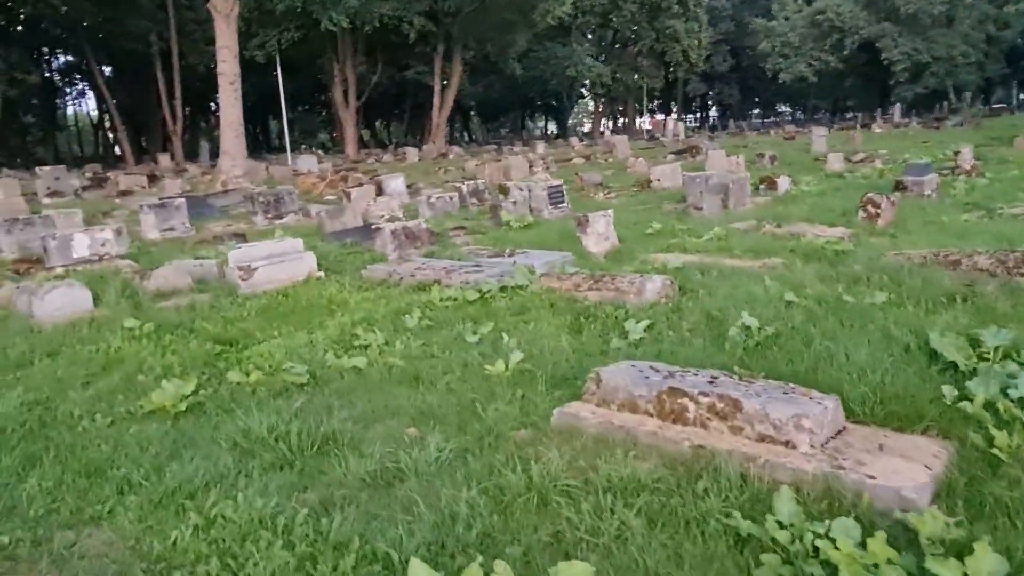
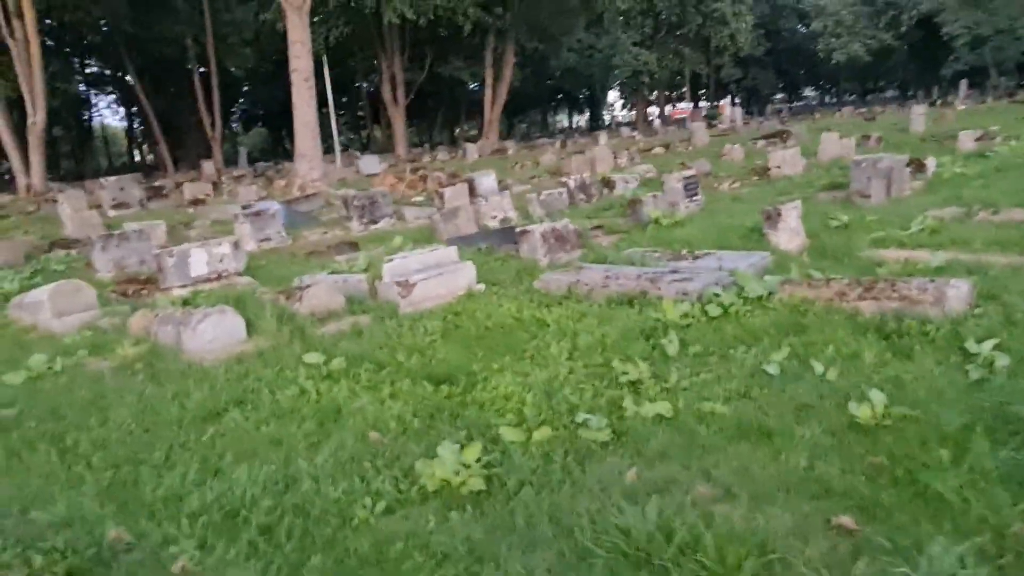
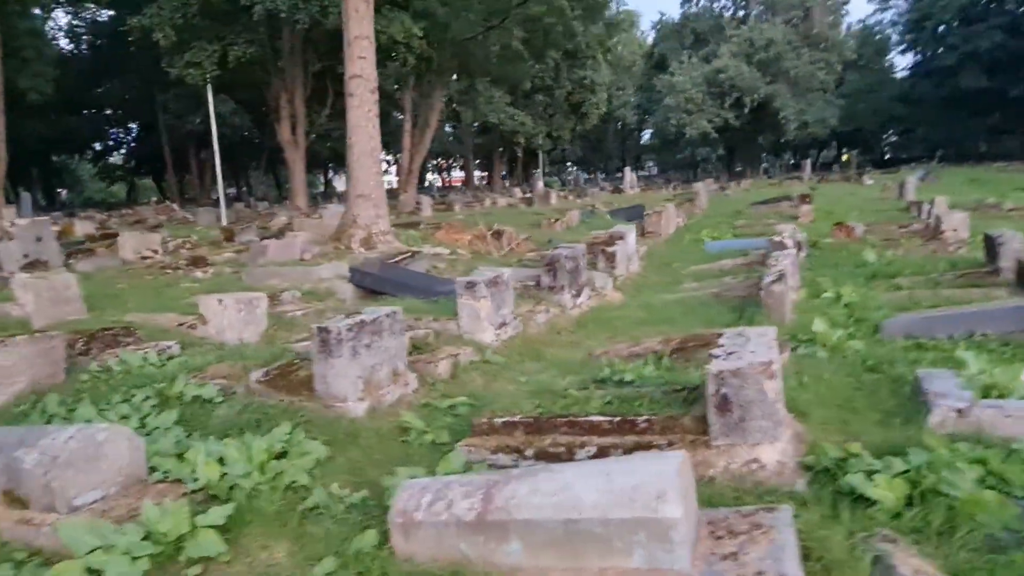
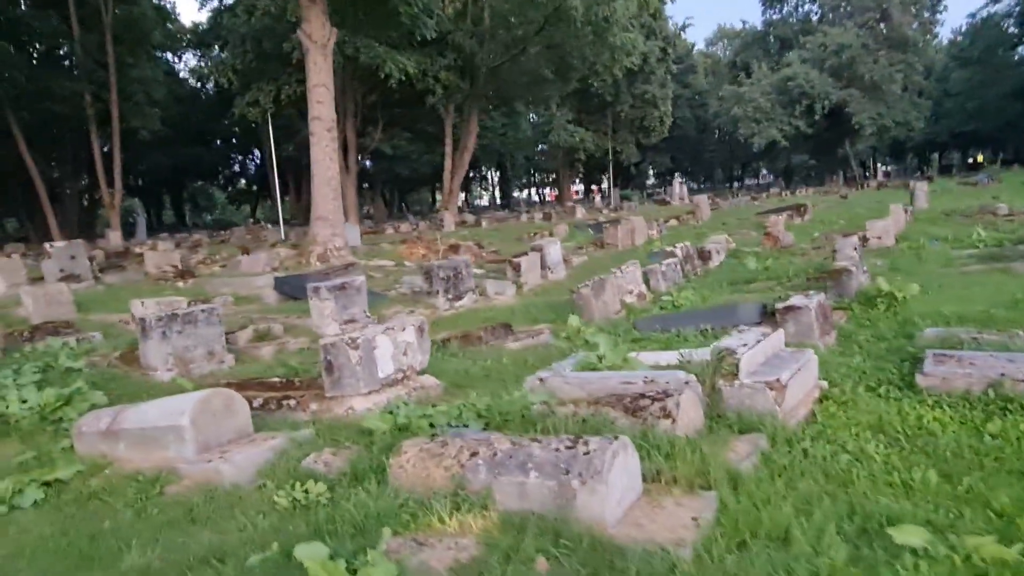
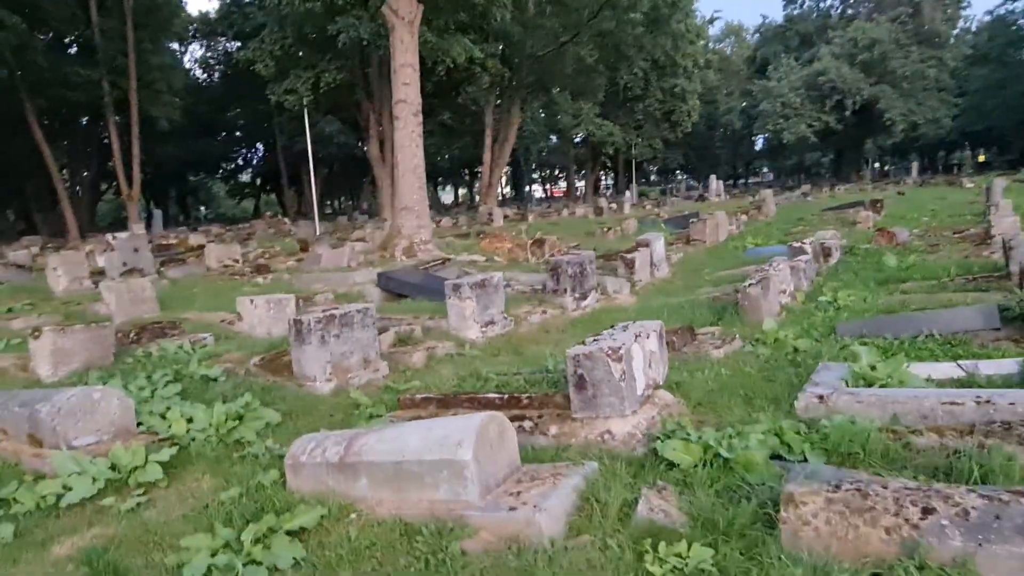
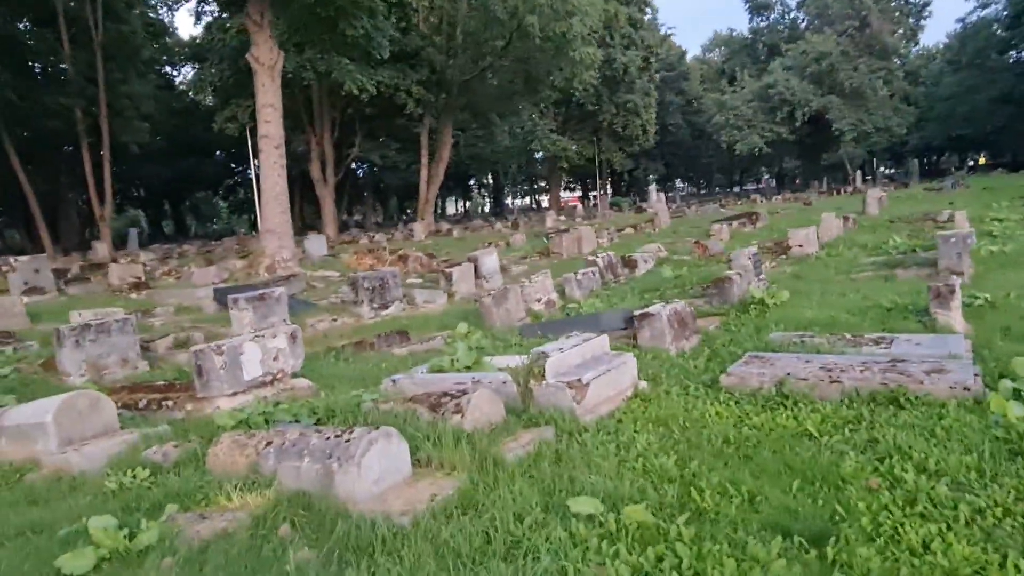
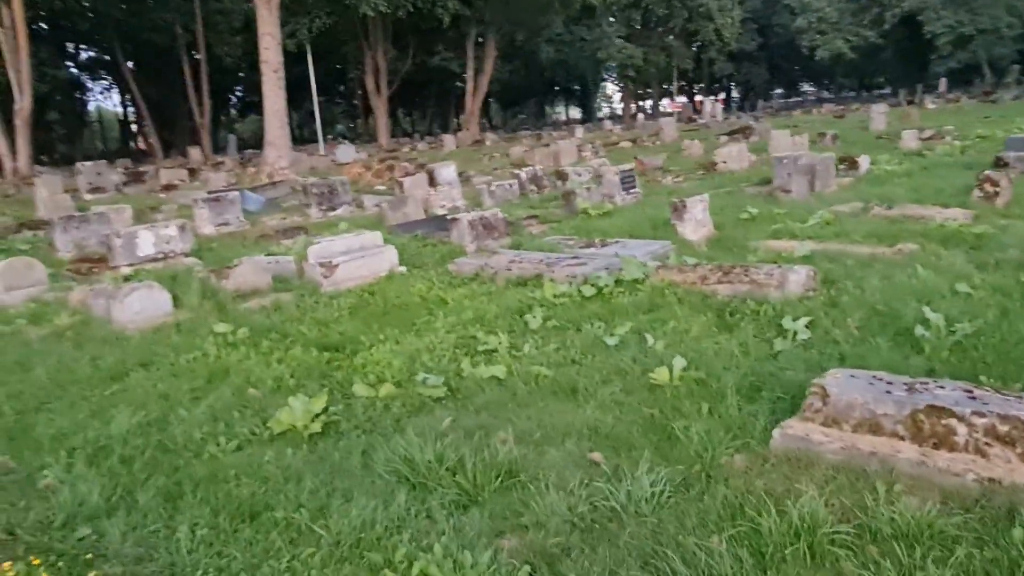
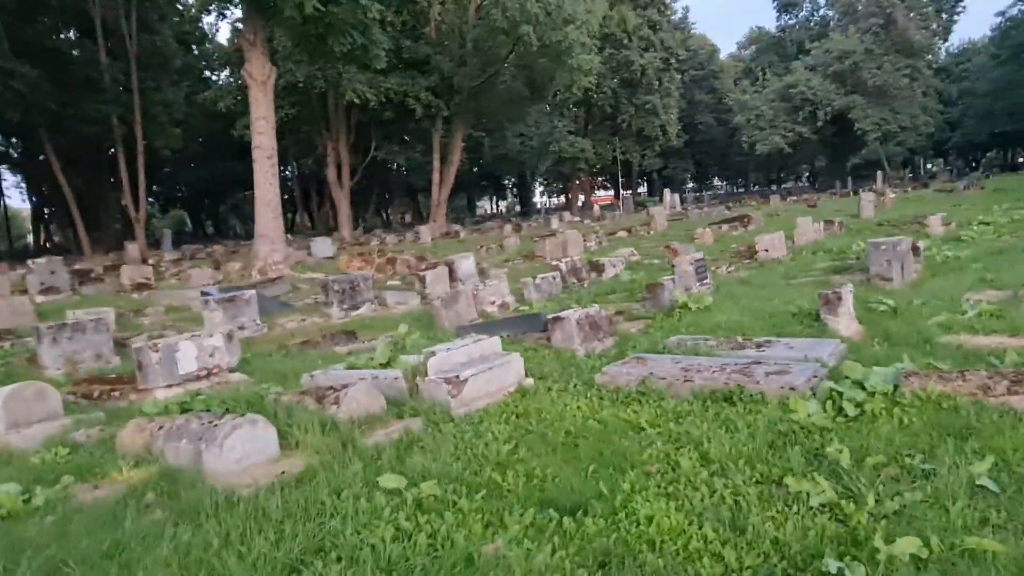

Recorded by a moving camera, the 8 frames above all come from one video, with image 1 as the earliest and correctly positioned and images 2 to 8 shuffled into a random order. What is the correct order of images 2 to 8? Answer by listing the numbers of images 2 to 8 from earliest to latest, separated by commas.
7, 2, 8, 6, 4, 5, 3
